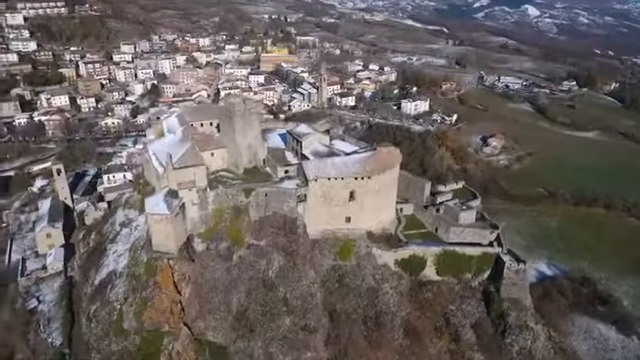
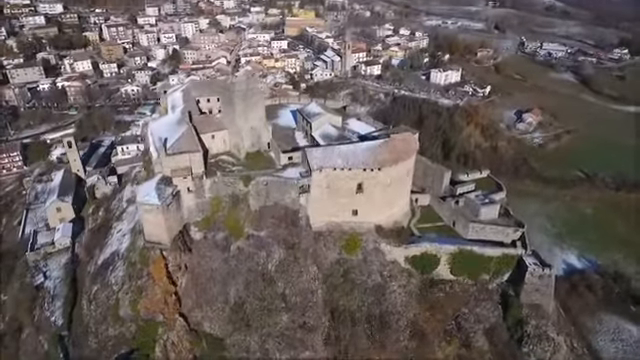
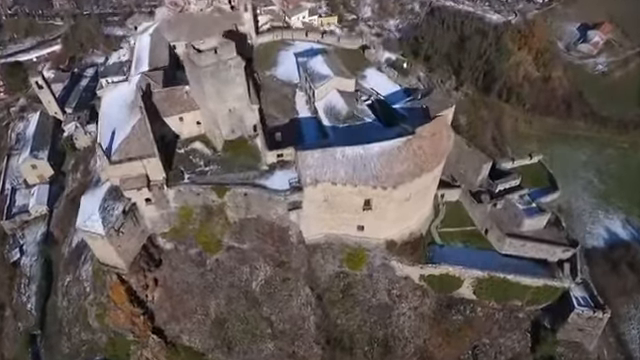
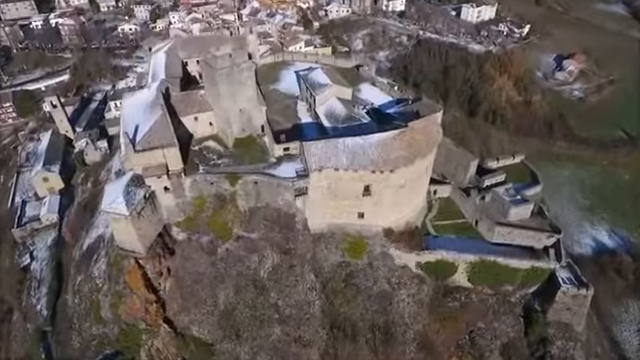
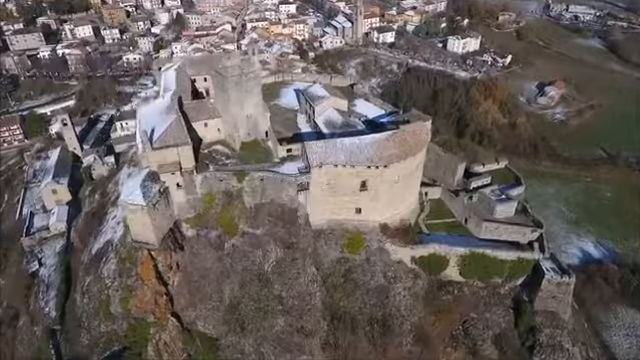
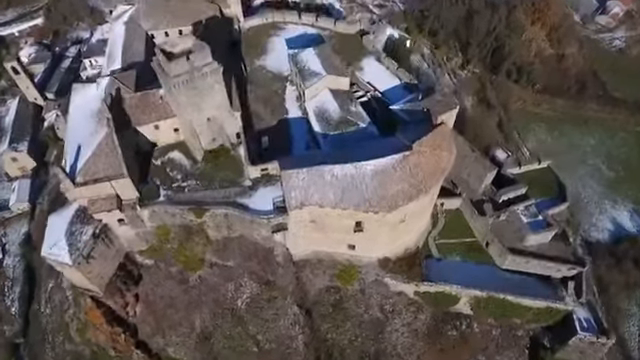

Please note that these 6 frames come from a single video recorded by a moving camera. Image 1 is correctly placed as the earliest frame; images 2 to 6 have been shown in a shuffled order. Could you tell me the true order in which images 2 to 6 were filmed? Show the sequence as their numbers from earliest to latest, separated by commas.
2, 5, 4, 3, 6
